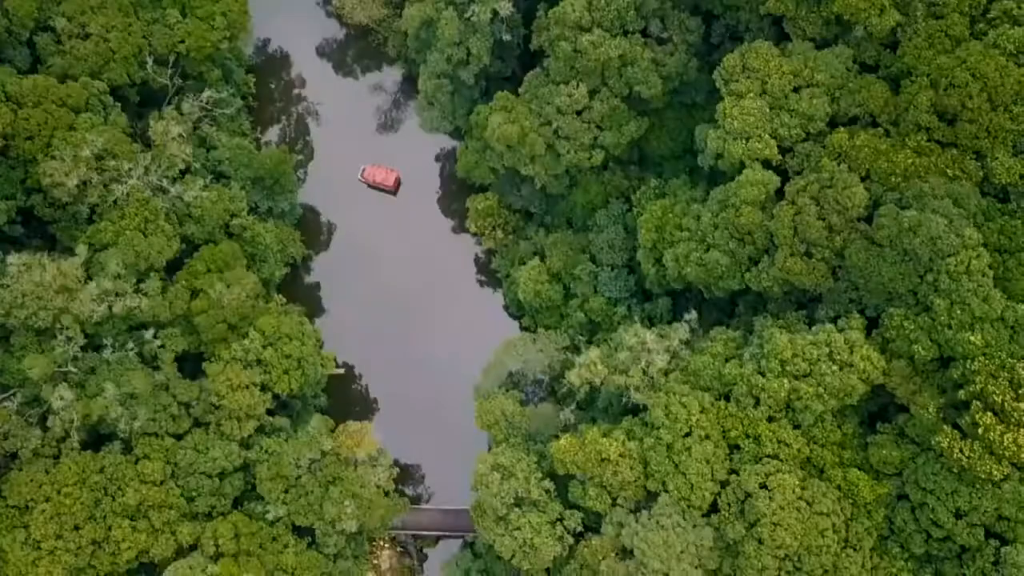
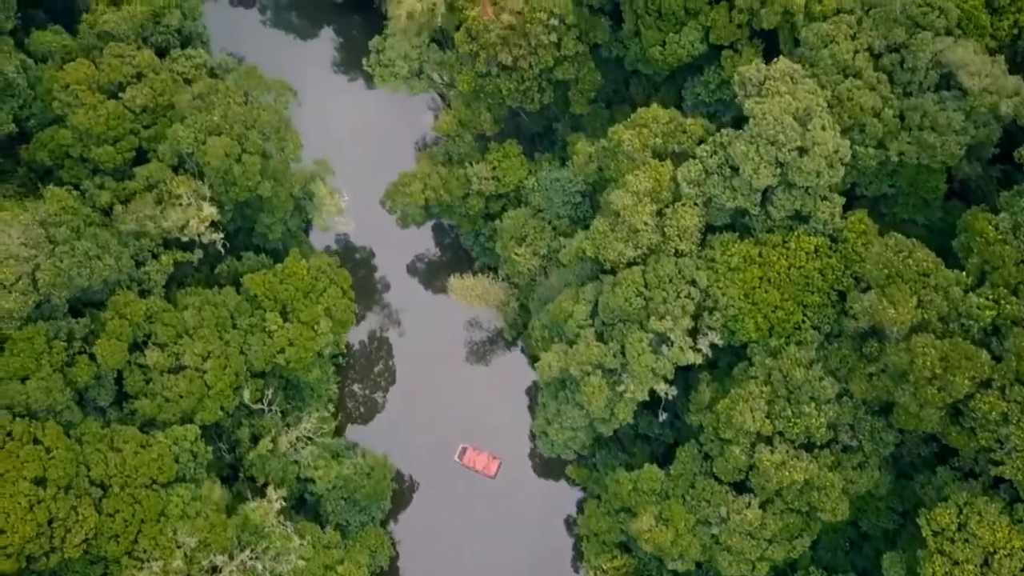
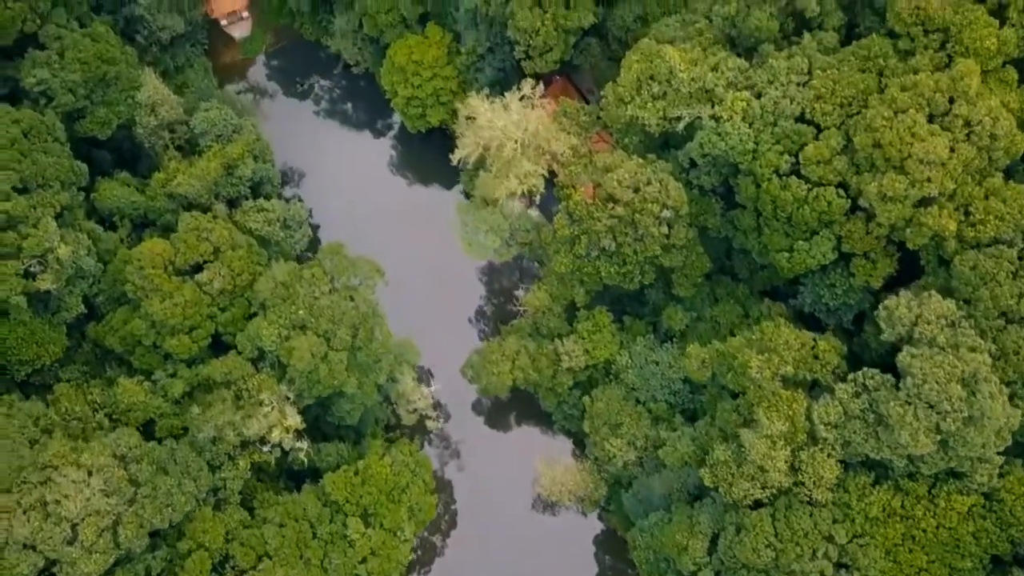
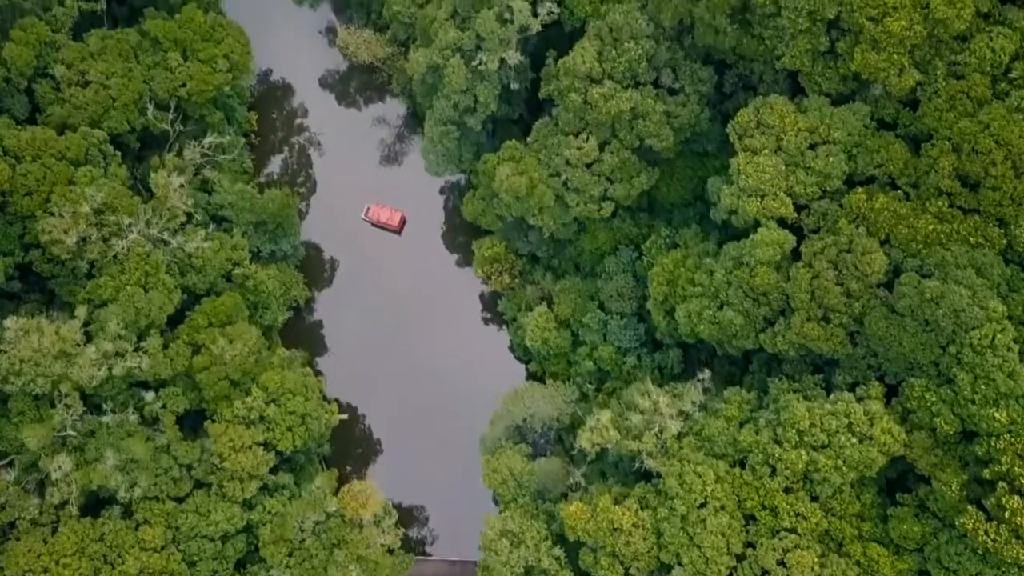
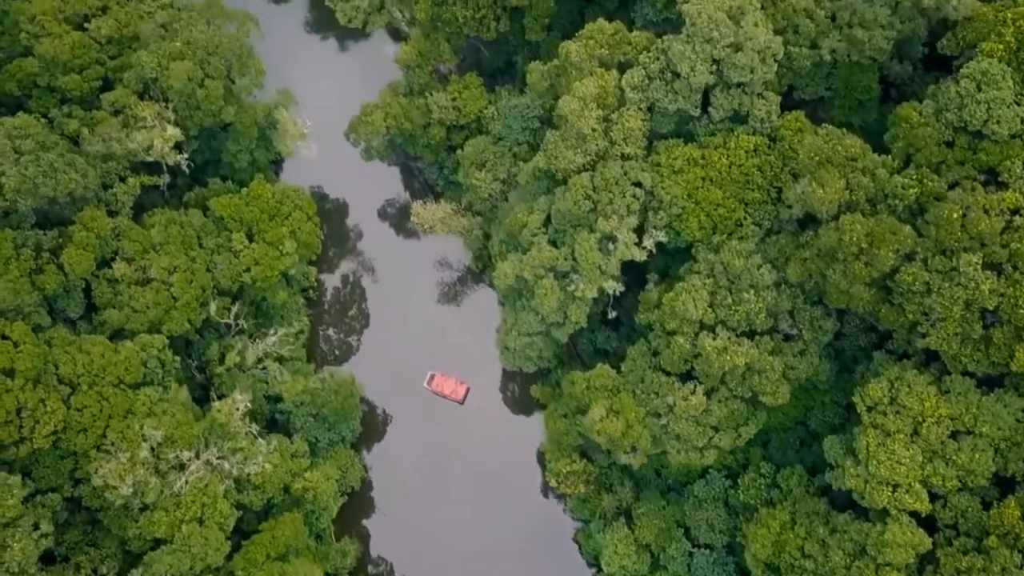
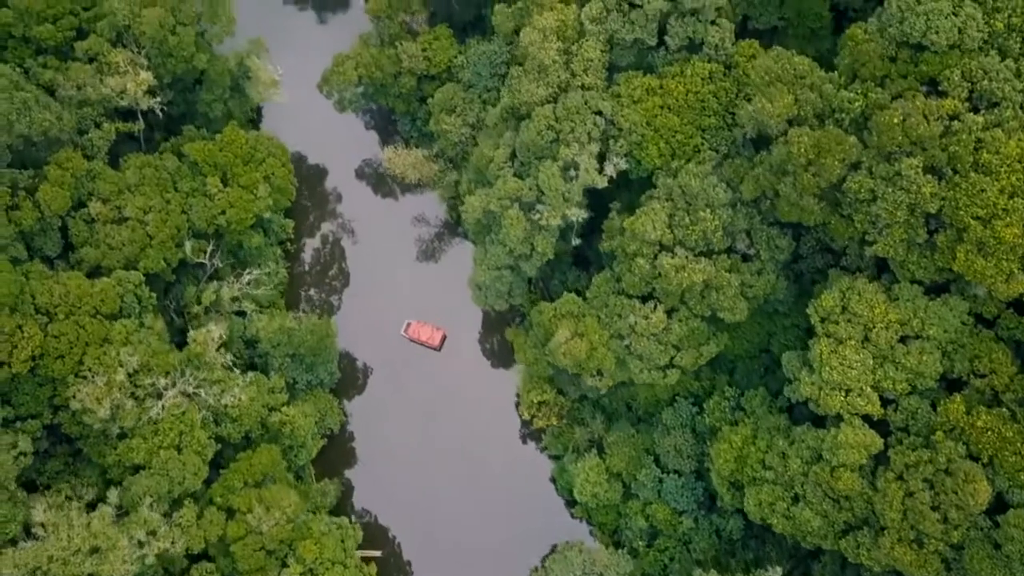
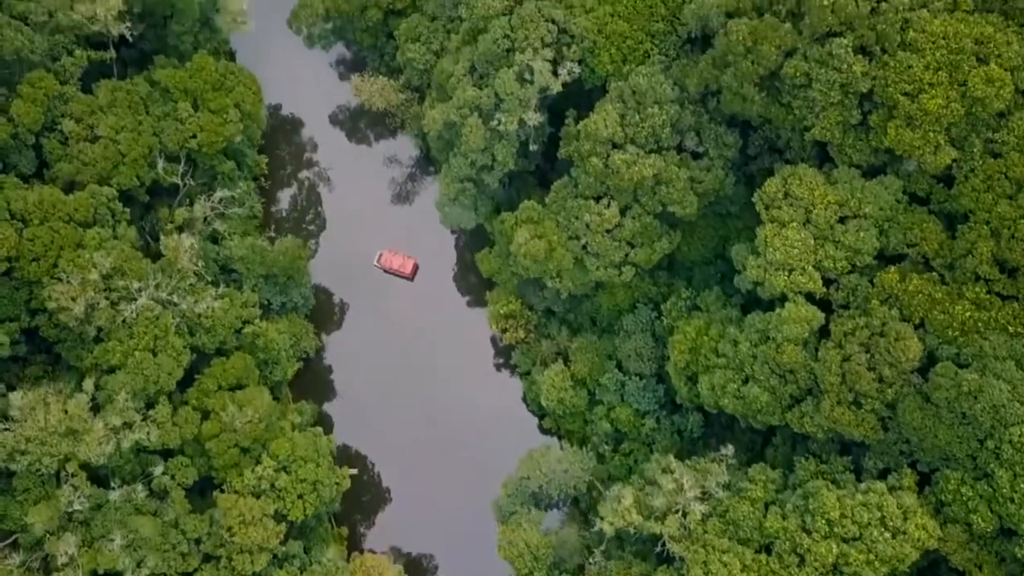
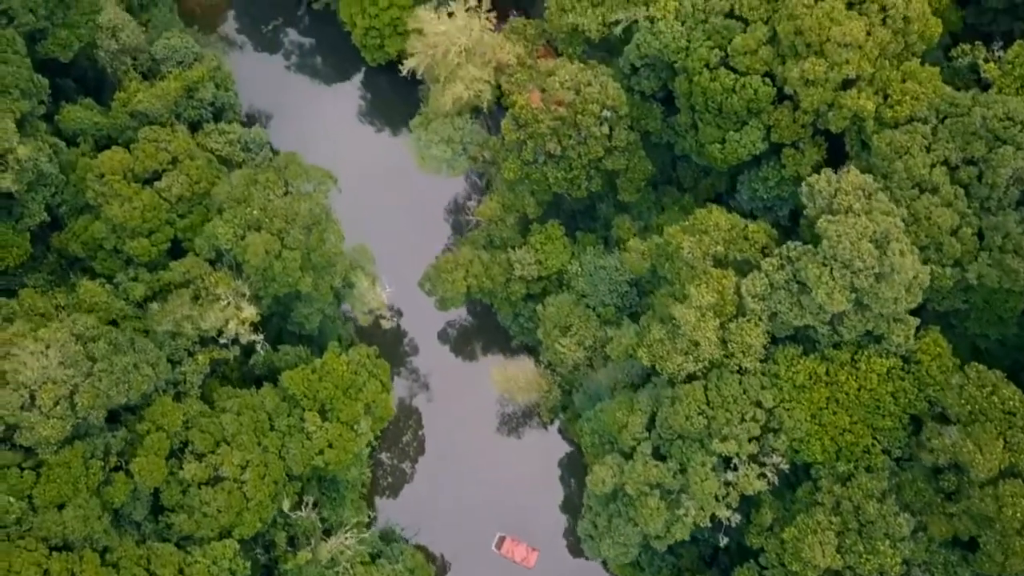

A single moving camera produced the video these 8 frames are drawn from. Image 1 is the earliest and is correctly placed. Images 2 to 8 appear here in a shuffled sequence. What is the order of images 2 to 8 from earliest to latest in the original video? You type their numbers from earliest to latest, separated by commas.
4, 7, 6, 5, 2, 8, 3
